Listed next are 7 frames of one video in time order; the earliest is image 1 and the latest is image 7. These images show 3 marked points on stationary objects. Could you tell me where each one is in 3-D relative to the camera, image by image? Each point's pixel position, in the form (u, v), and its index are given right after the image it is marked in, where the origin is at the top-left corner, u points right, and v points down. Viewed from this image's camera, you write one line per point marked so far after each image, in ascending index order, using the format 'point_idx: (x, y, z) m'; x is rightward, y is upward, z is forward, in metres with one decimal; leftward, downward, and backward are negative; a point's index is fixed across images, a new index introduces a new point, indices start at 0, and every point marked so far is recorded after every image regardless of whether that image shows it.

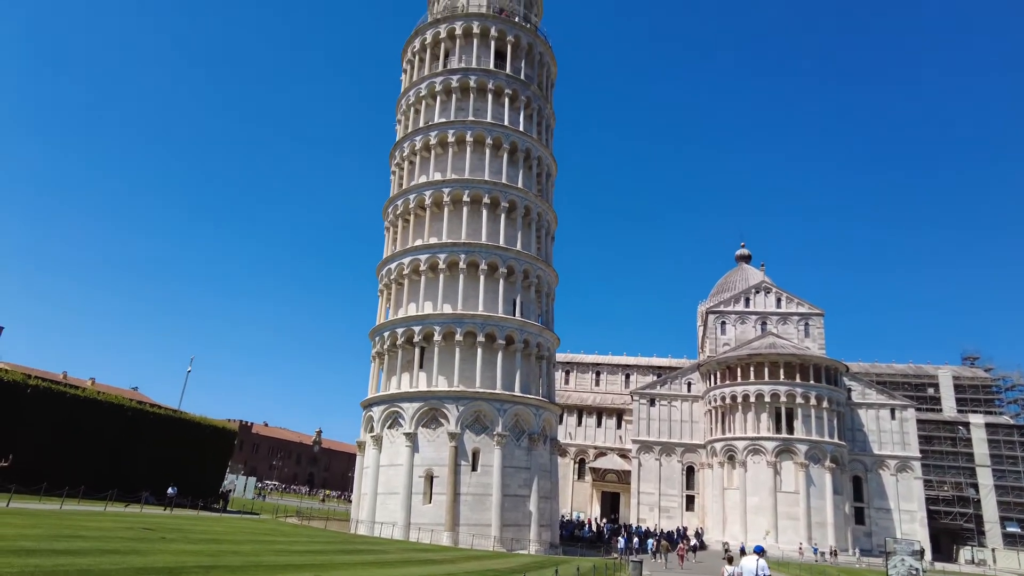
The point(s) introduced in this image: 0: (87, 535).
0: (-10.3, -6.0, +15.2) m
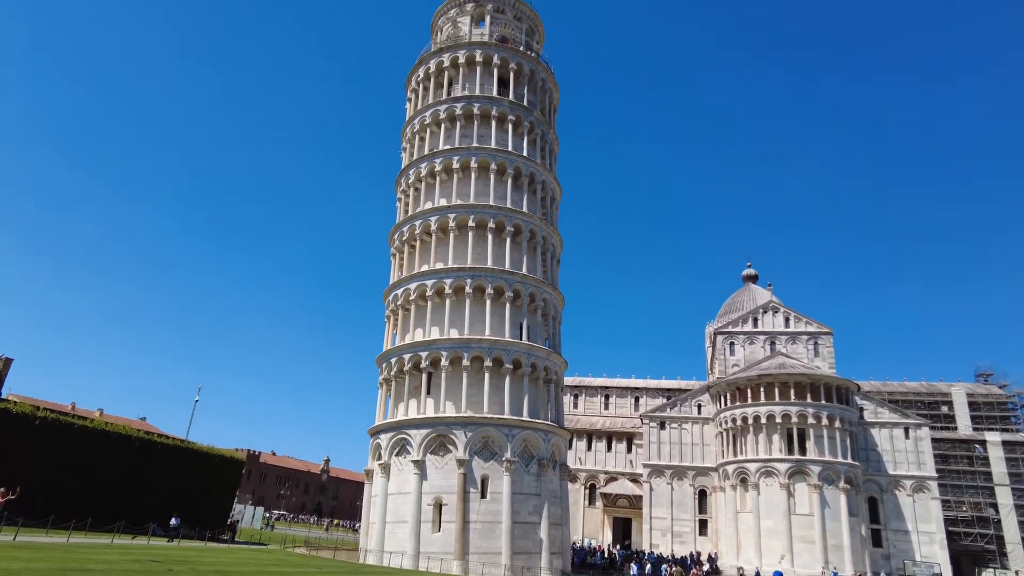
0: (-10.1, -6.7, +15.1) m
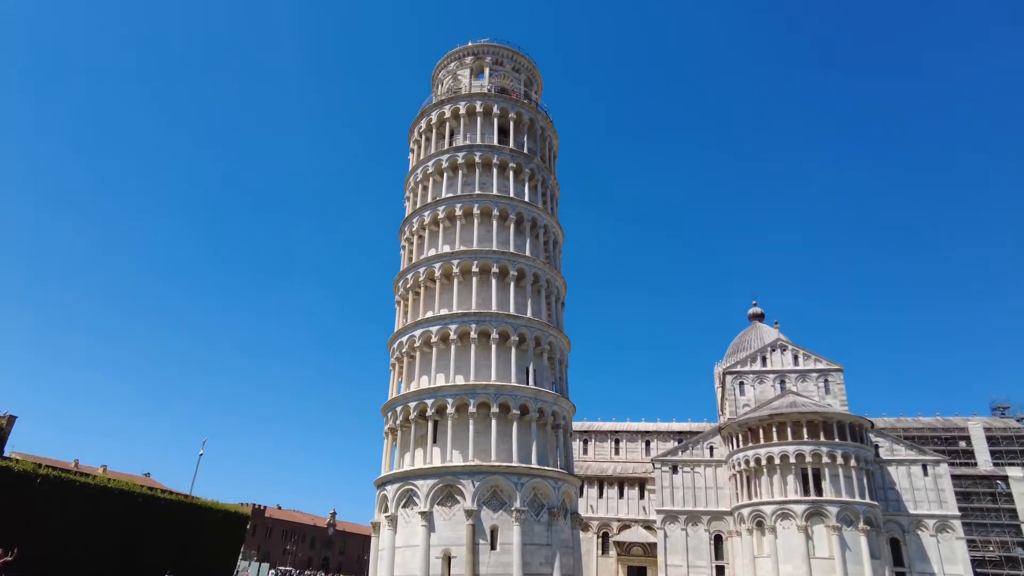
0: (-9.8, -8.1, +14.6) m
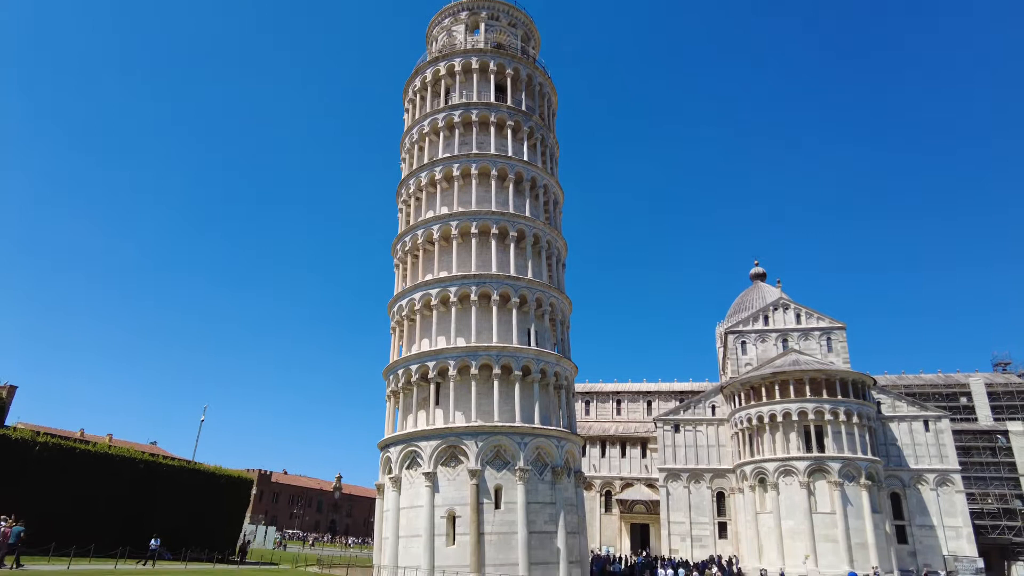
0: (-9.7, -7.0, +14.3) m
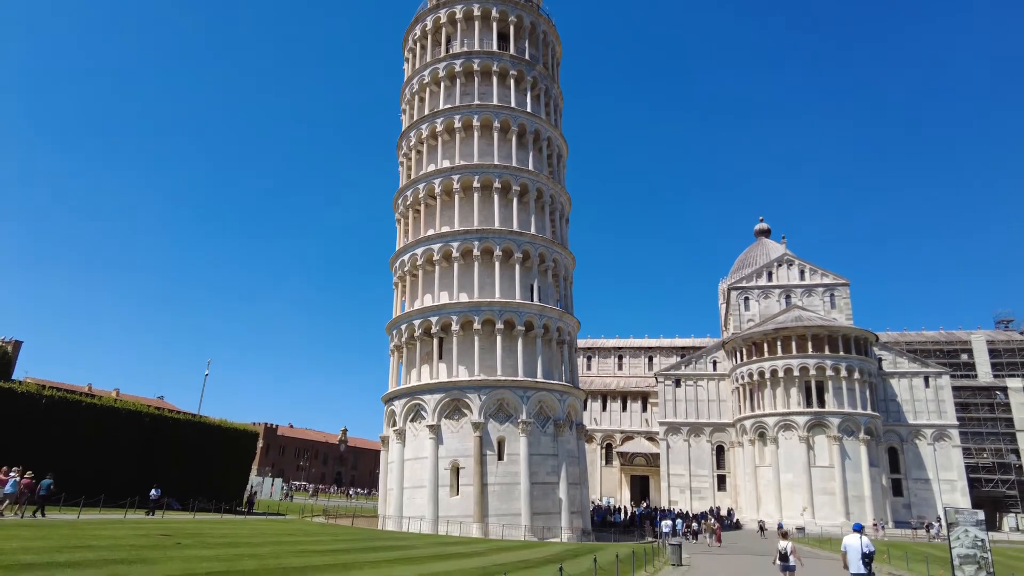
0: (-9.6, -5.9, +14.5) m
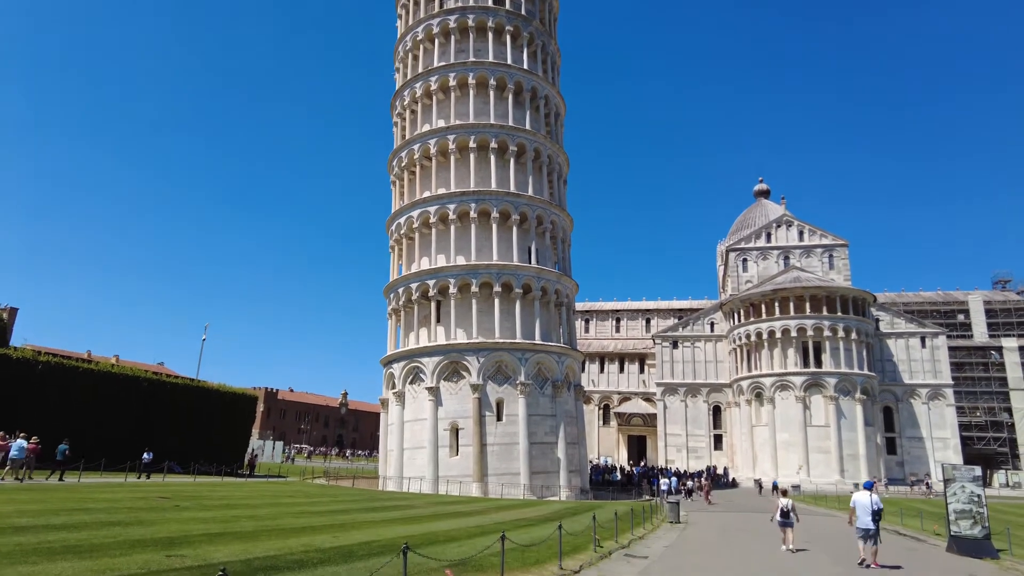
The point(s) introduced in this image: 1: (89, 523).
0: (-9.6, -5.0, +14.5) m
1: (-7.8, -4.3, +11.8) m
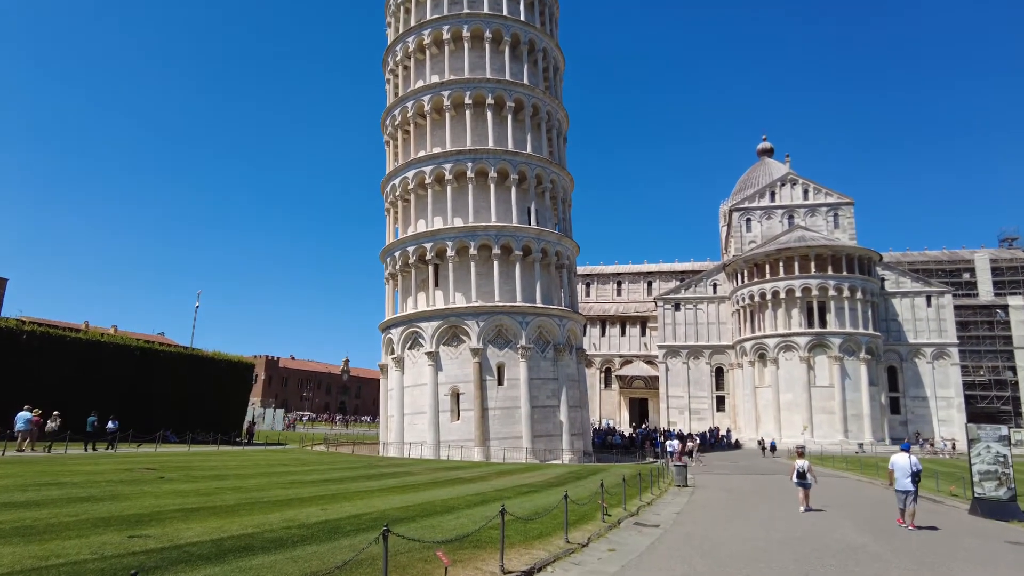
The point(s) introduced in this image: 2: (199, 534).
0: (-9.5, -4.1, +13.6) m
1: (-7.8, -3.6, +10.9) m
2: (-4.1, -3.2, +8.4) m
